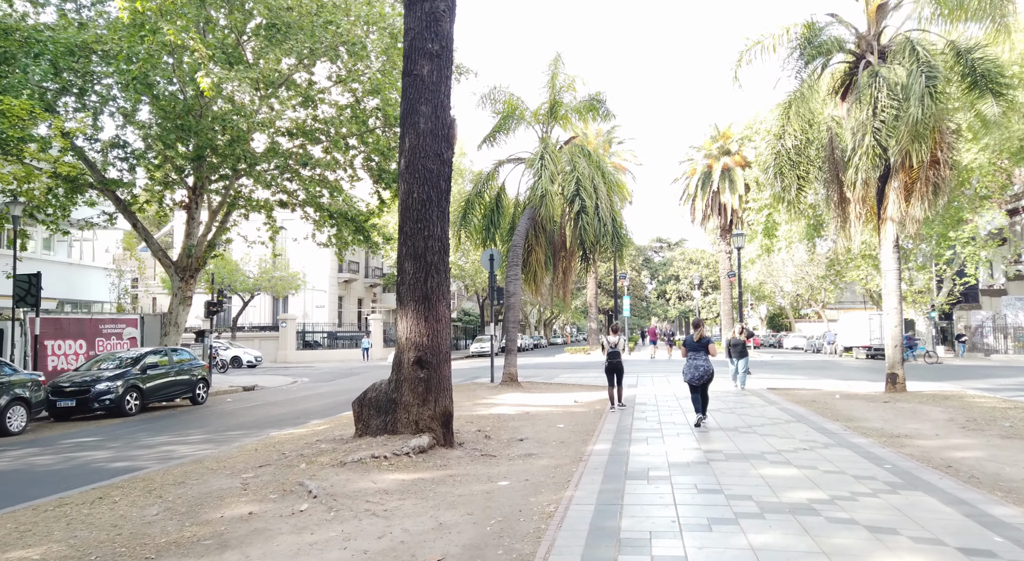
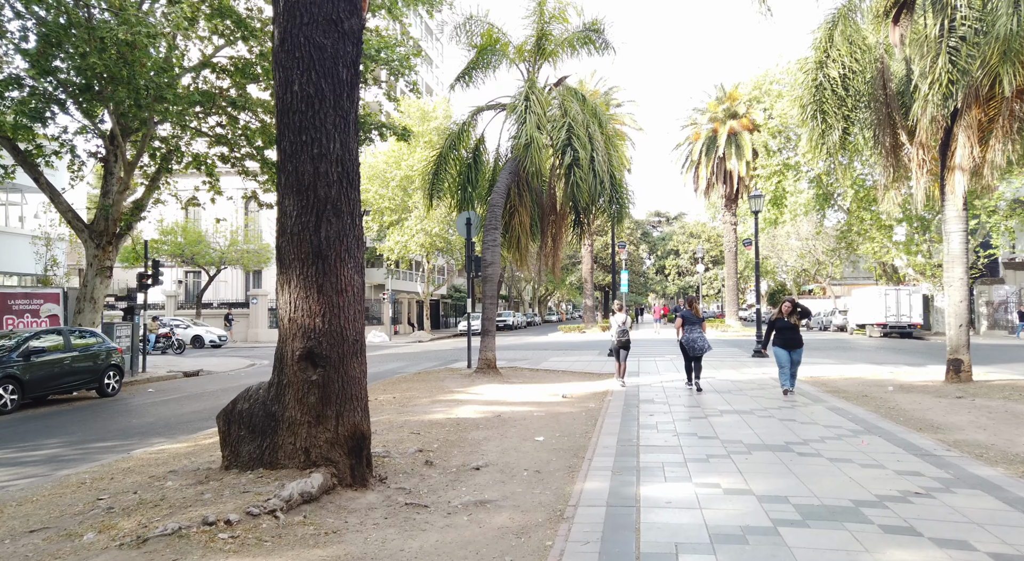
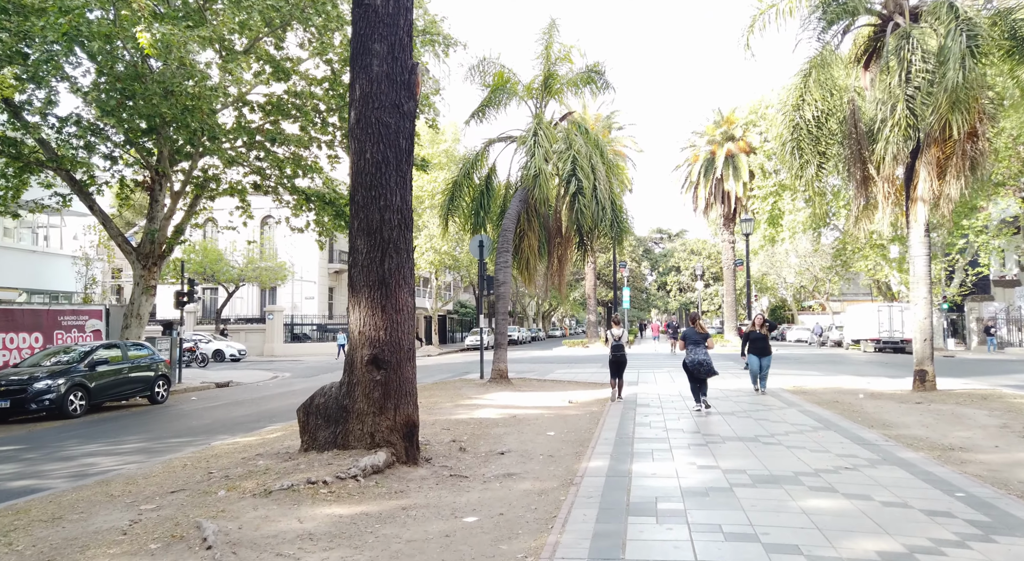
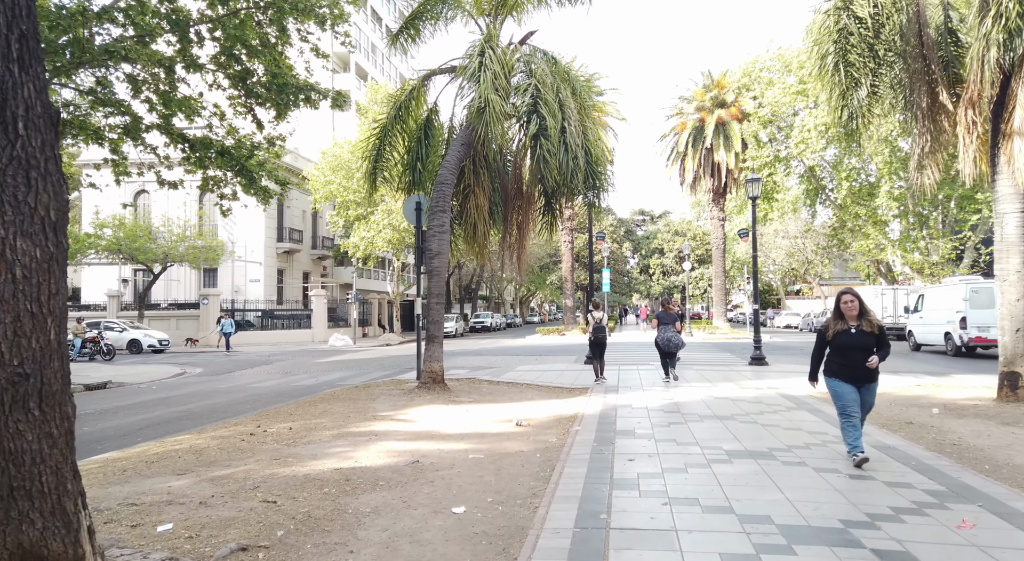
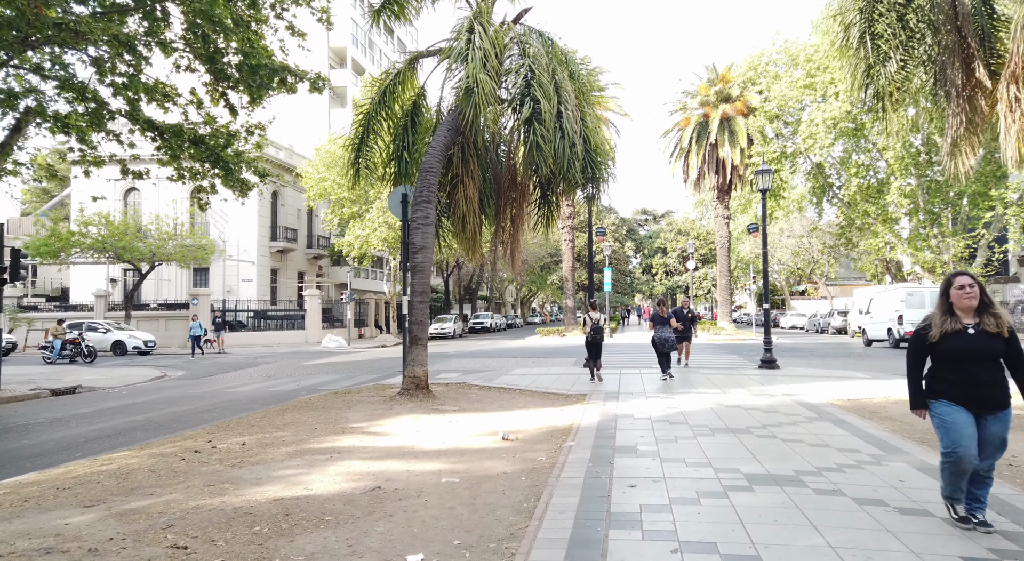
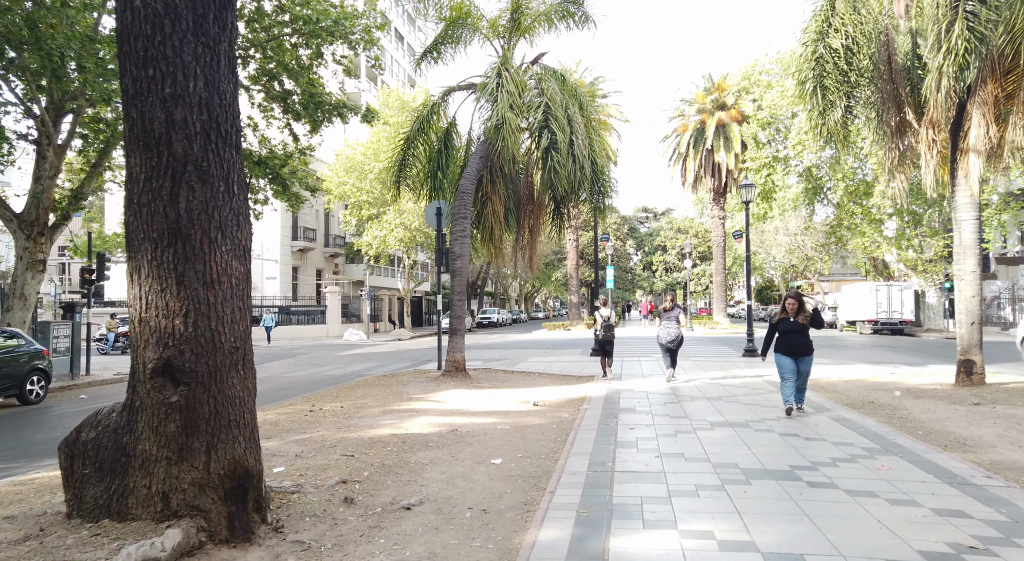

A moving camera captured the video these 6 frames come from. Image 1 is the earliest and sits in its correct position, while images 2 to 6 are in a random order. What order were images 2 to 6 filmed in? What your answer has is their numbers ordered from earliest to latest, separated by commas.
3, 2, 6, 4, 5
